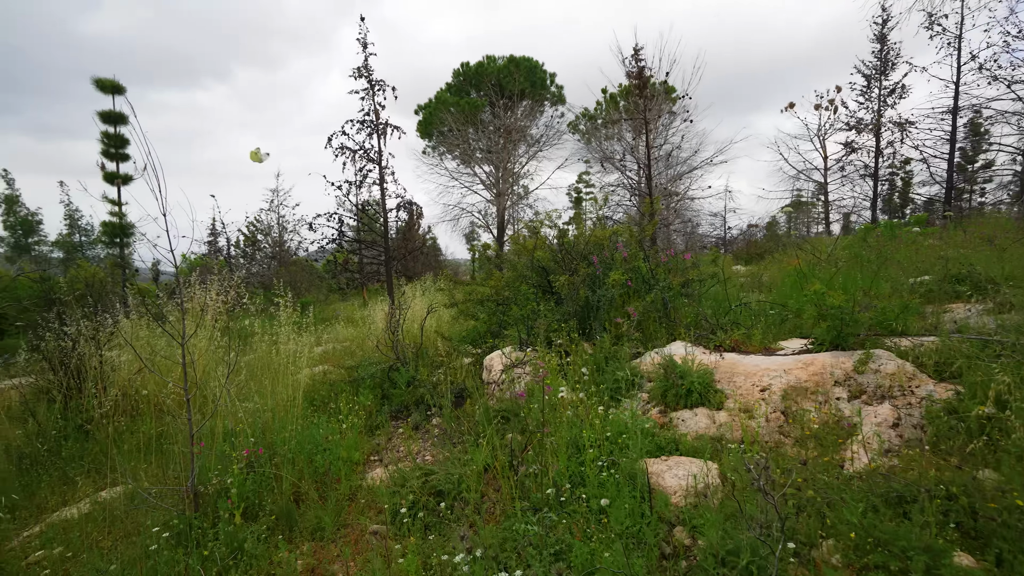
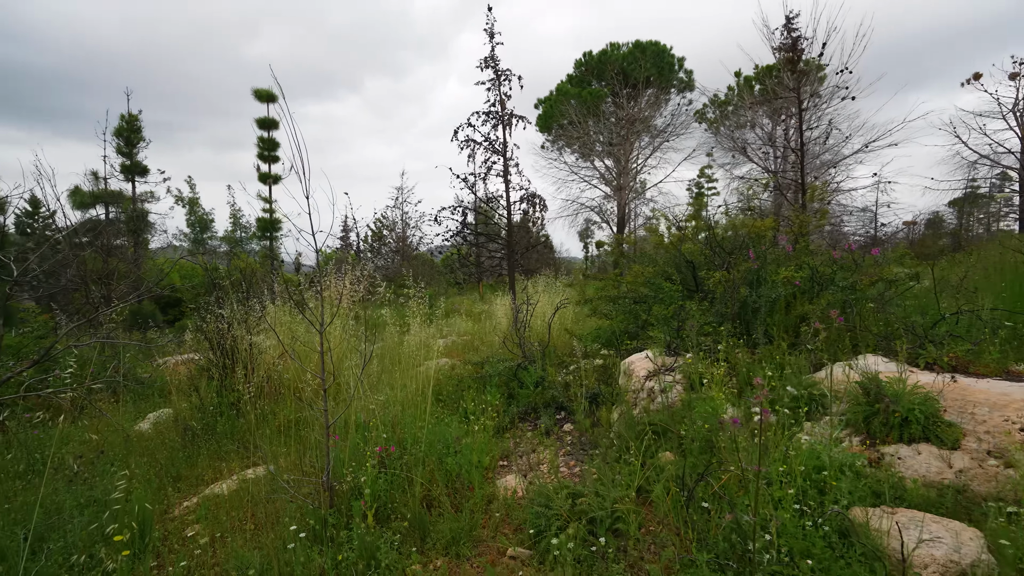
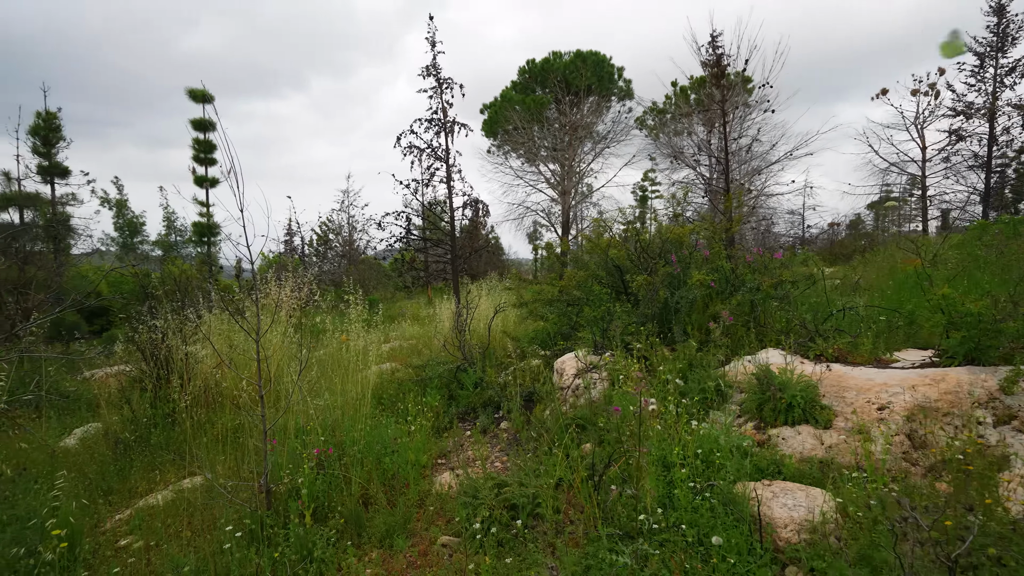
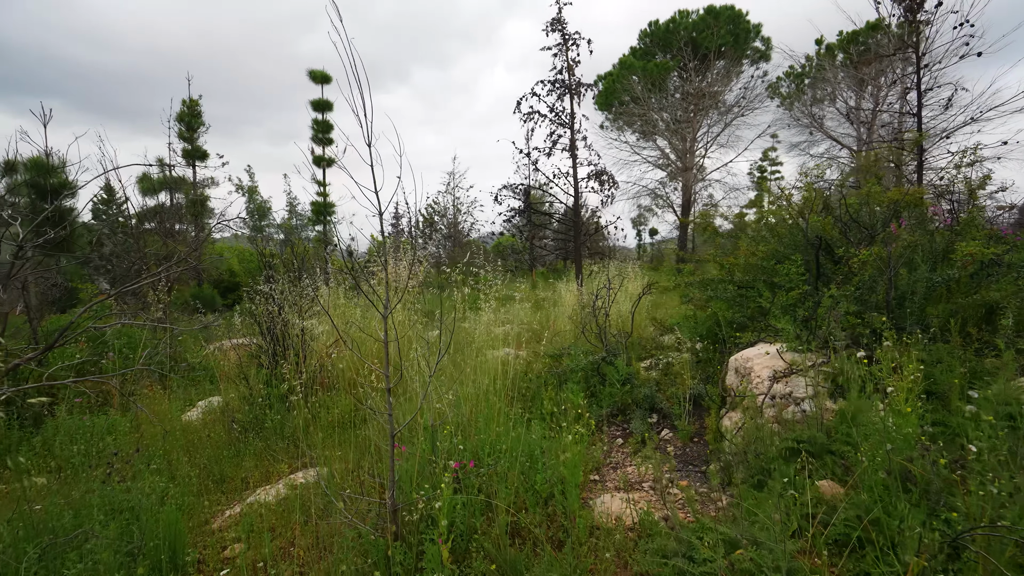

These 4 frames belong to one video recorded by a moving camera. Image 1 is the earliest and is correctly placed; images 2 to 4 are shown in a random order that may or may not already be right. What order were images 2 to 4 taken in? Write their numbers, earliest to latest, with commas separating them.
3, 2, 4
